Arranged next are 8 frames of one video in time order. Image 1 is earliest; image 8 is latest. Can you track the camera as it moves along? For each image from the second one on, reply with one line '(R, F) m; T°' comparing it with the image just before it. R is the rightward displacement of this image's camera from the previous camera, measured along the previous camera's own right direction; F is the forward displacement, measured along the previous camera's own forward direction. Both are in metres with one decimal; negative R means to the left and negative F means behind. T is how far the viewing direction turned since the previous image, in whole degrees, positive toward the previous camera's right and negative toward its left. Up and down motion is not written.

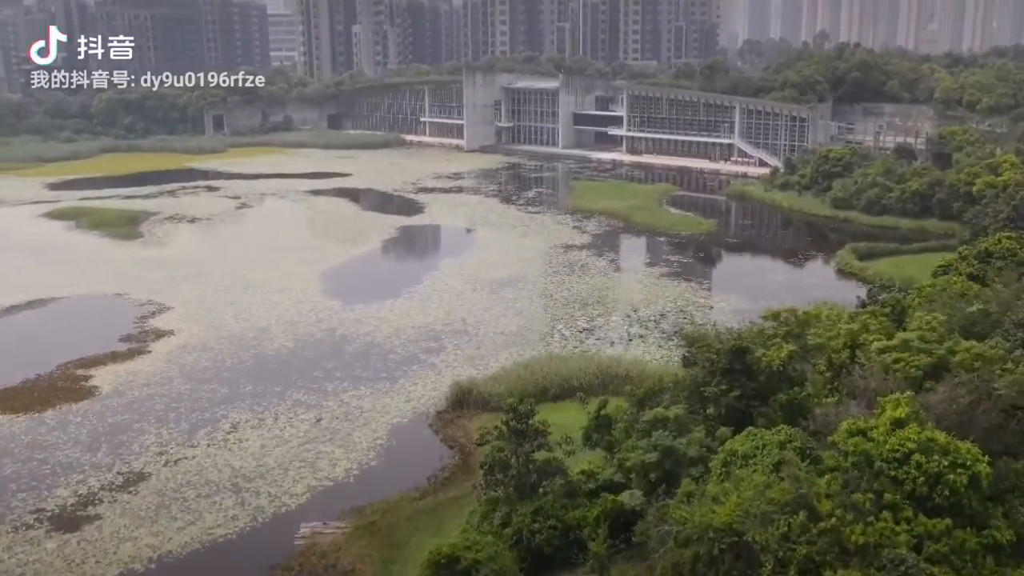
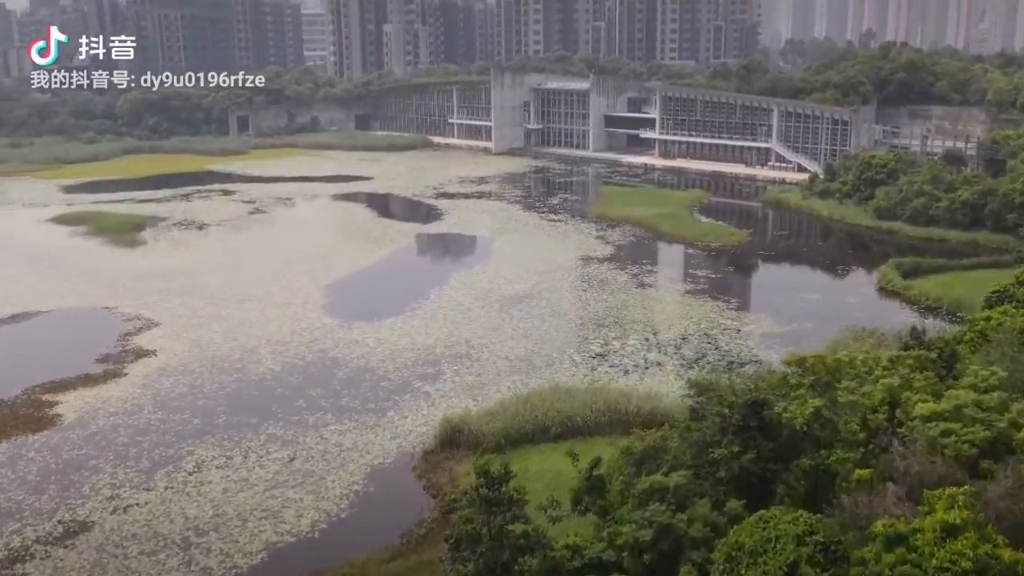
(+0.8, +2.1) m; -2°
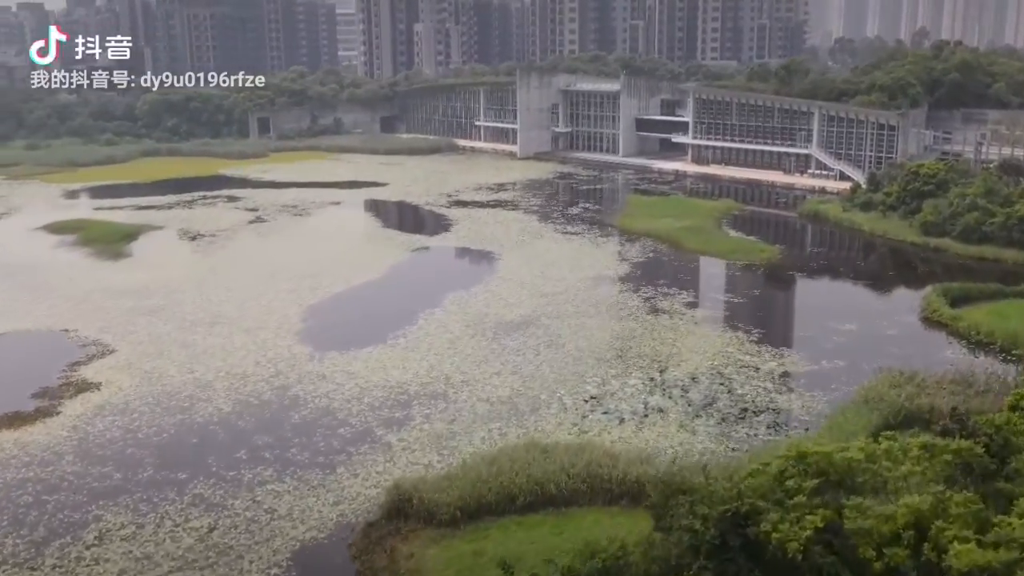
(+1.3, +2.9) m; -3°
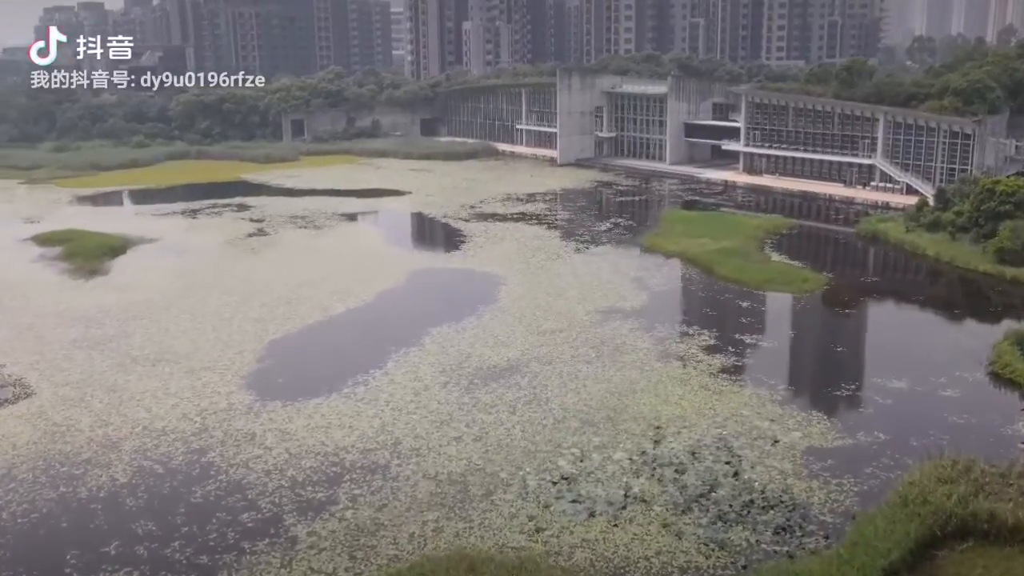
(+2.0, +3.9) m; -4°
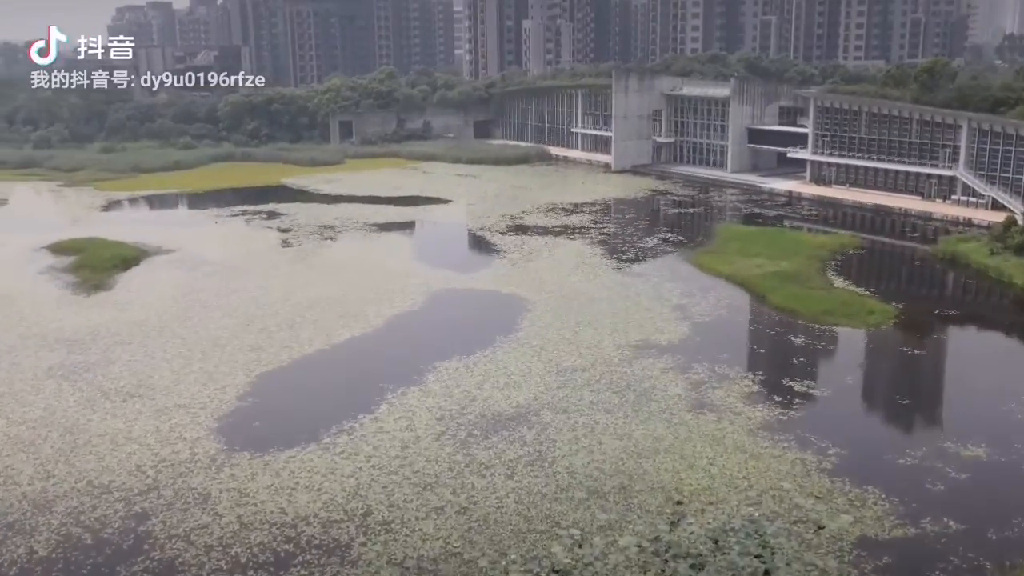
(+1.2, +2.9) m; -4°
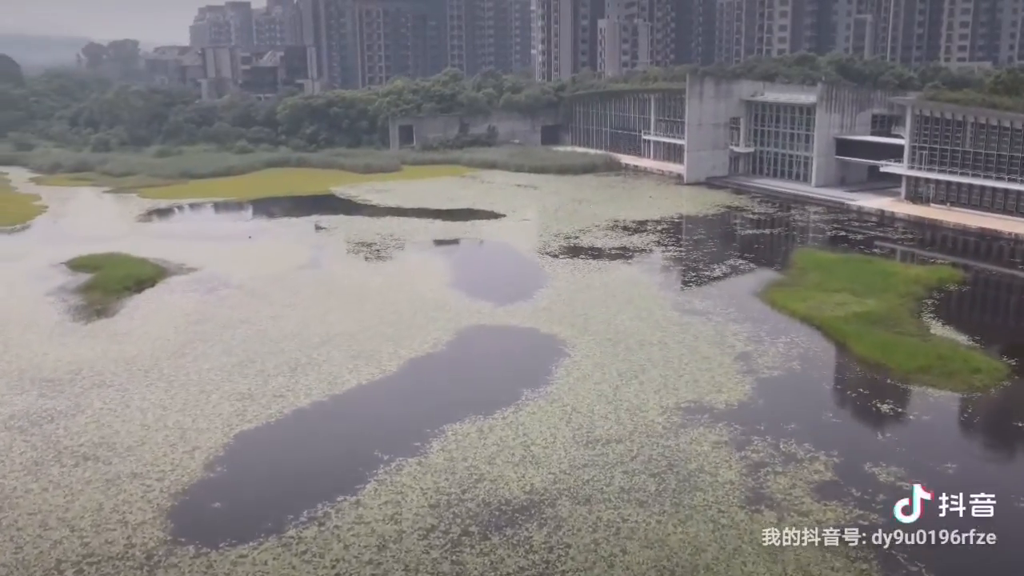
(+1.1, +3.7) m; -5°
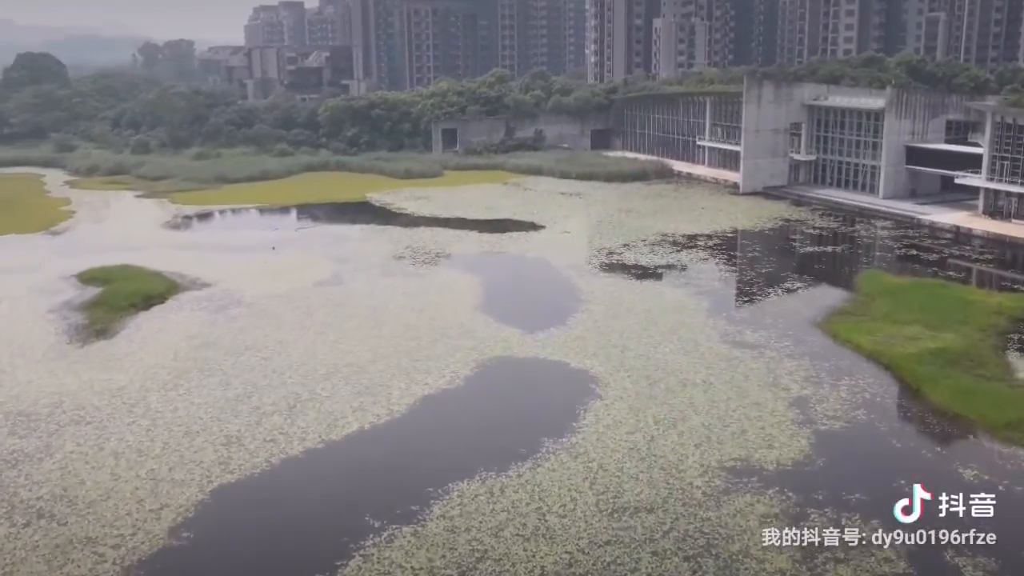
(+0.7, +2.6) m; -3°
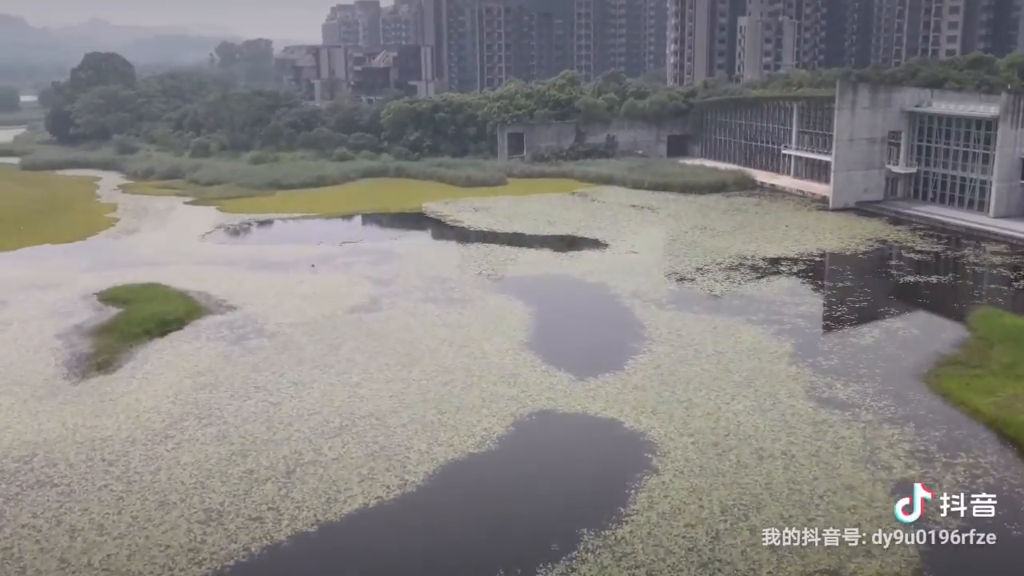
(+0.7, +3.5) m; -5°
